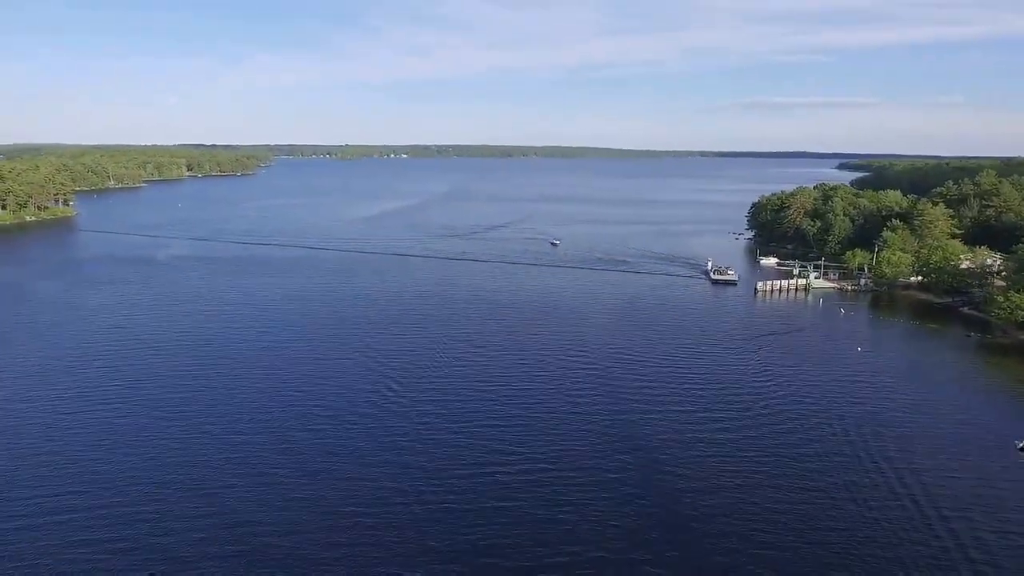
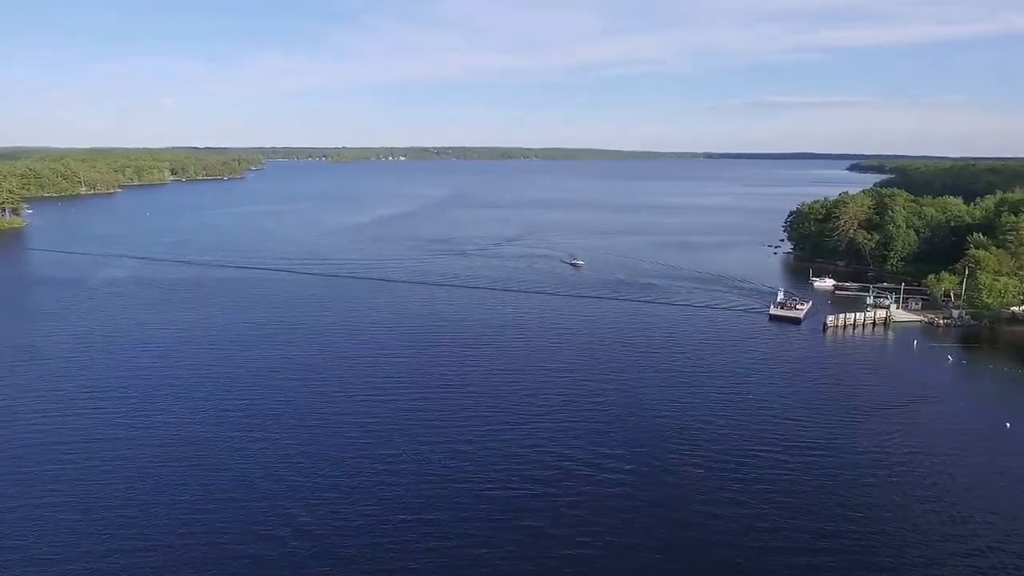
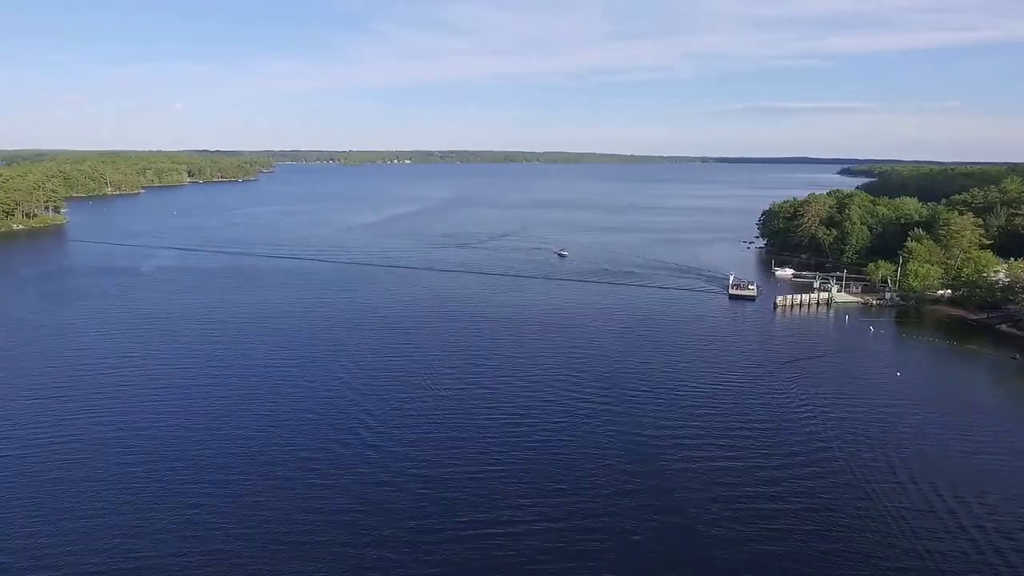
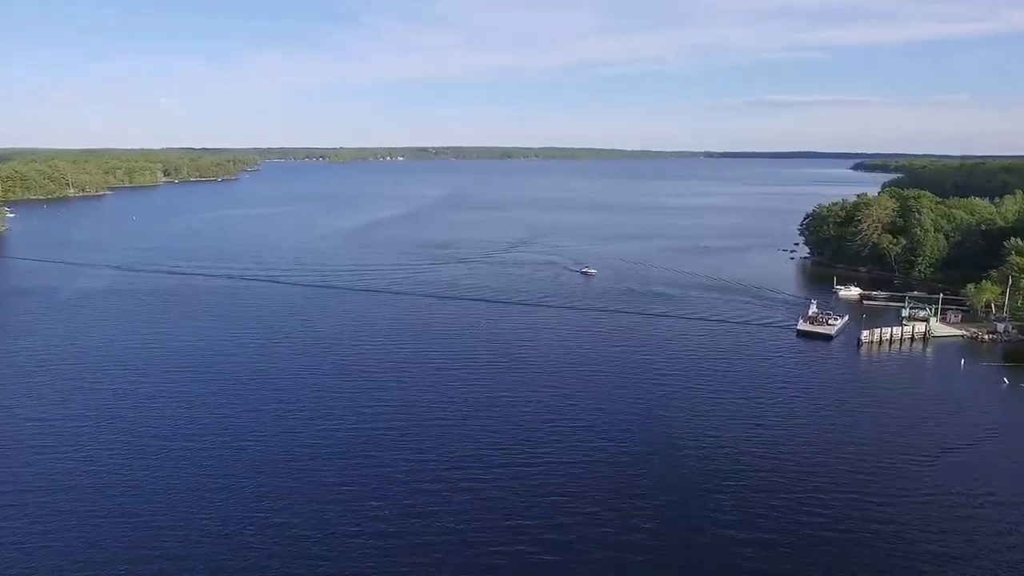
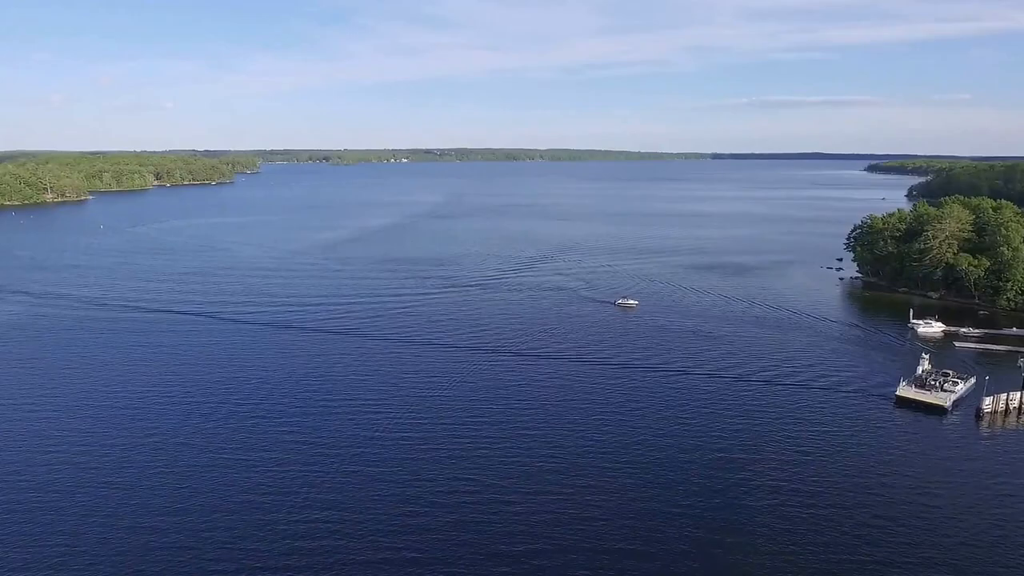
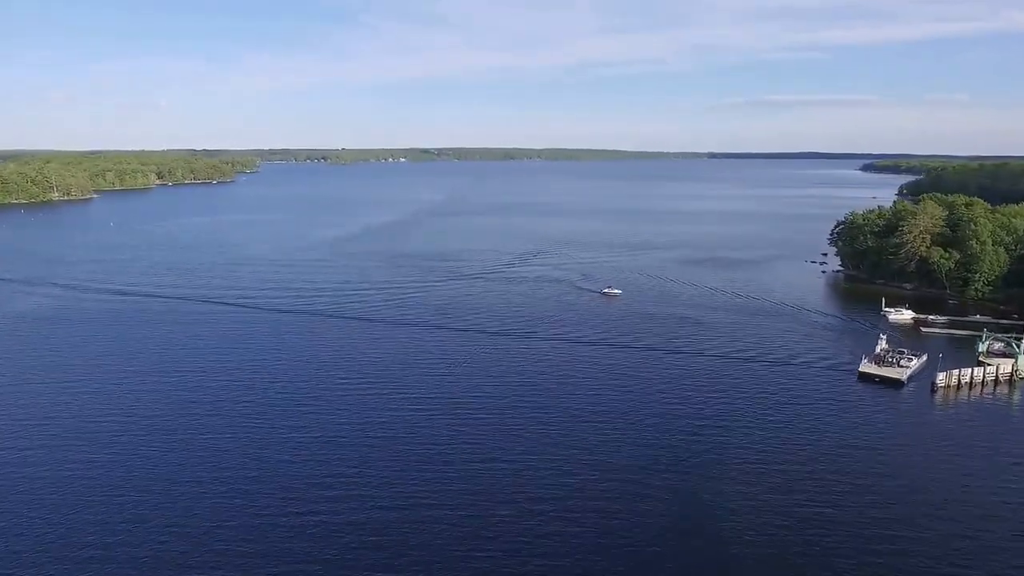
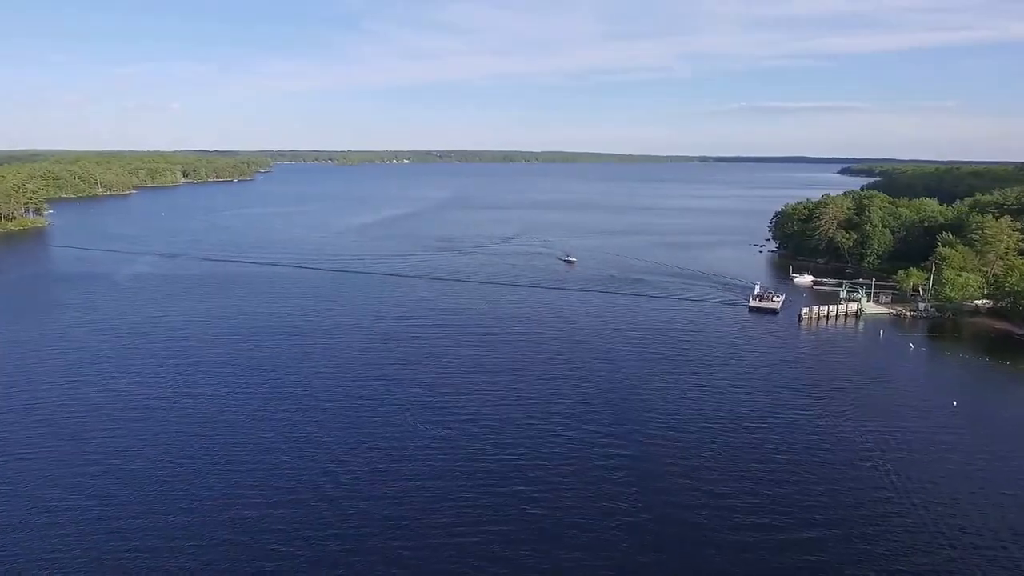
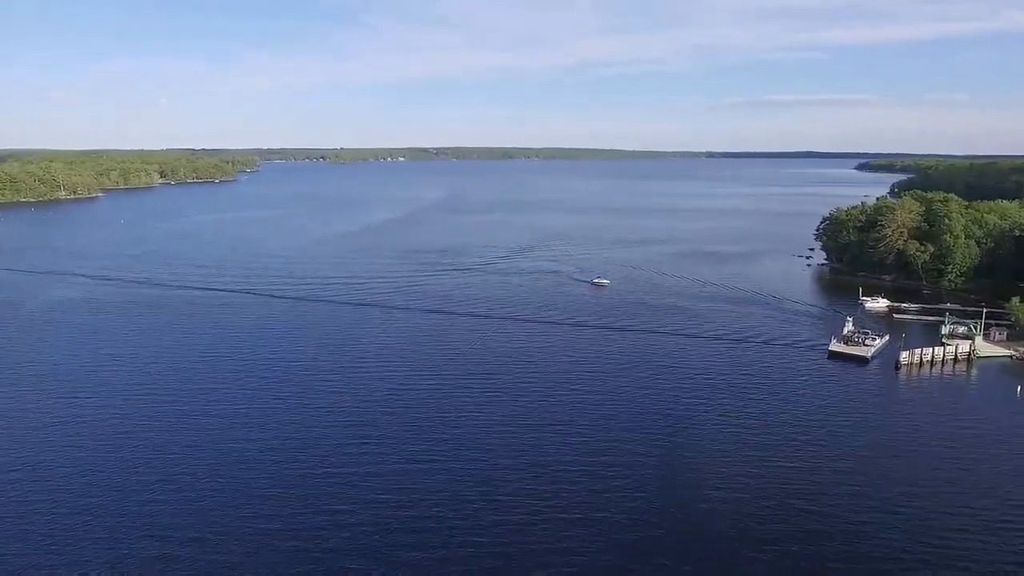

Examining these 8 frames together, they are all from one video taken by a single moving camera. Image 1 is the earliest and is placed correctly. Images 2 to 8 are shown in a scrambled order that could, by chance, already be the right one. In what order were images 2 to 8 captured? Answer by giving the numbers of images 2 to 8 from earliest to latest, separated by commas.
3, 7, 2, 4, 8, 6, 5
